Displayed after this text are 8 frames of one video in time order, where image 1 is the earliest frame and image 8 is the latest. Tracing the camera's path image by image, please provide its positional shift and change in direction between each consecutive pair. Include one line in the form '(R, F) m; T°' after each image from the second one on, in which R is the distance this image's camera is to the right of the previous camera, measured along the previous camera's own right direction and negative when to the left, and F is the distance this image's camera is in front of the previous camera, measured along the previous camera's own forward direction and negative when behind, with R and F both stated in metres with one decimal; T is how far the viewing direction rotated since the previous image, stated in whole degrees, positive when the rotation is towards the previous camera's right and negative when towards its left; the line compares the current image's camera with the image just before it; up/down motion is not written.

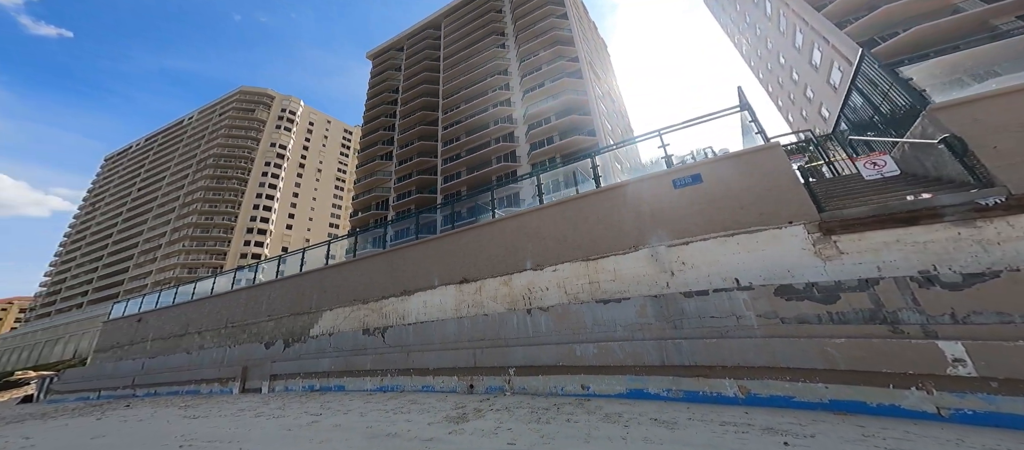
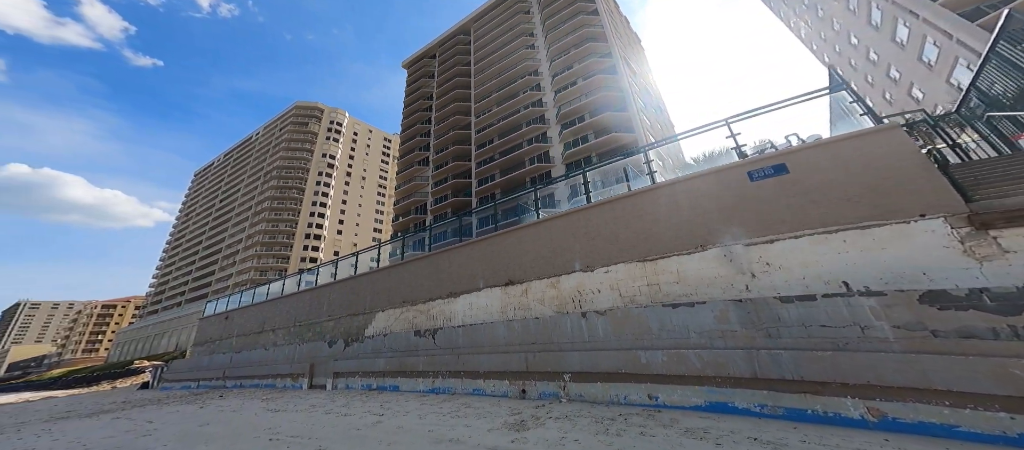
(-0.1, 0.0) m; -7°
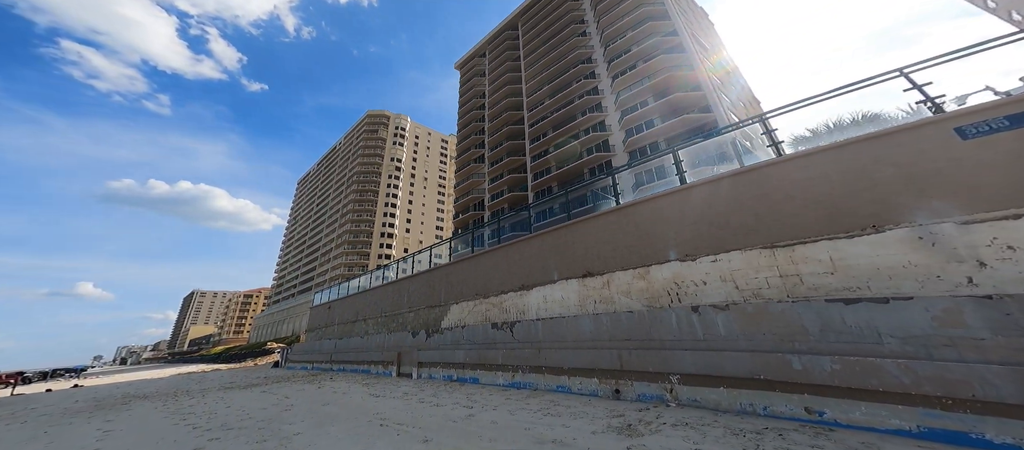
(-0.3, +0.2) m; -10°
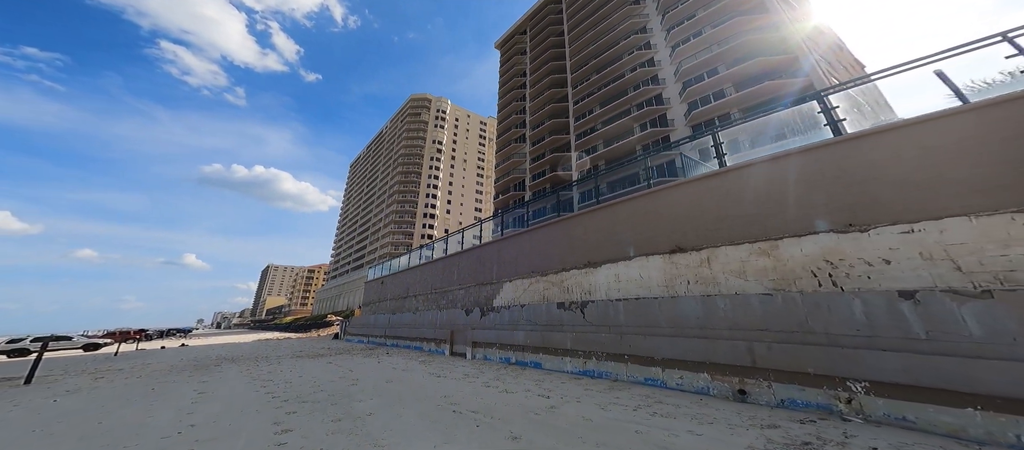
(-0.6, +0.6) m; -7°
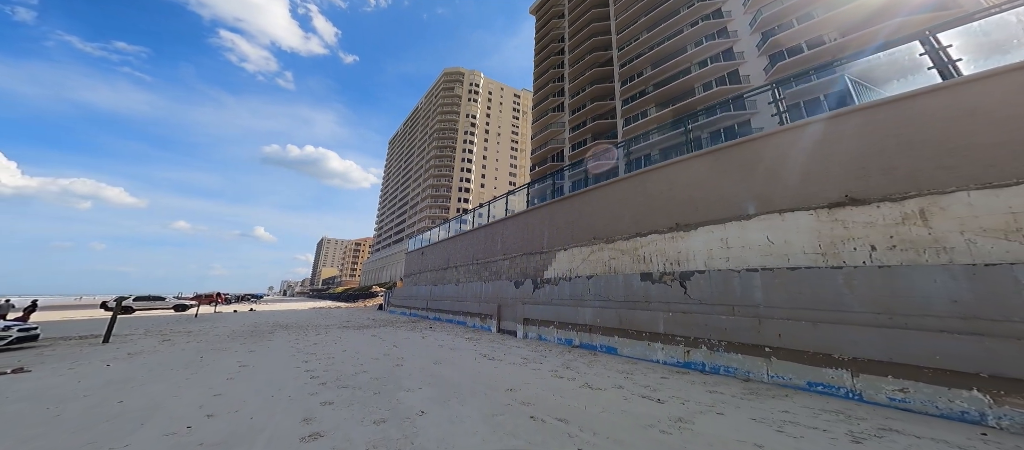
(-0.6, +1.2) m; -6°
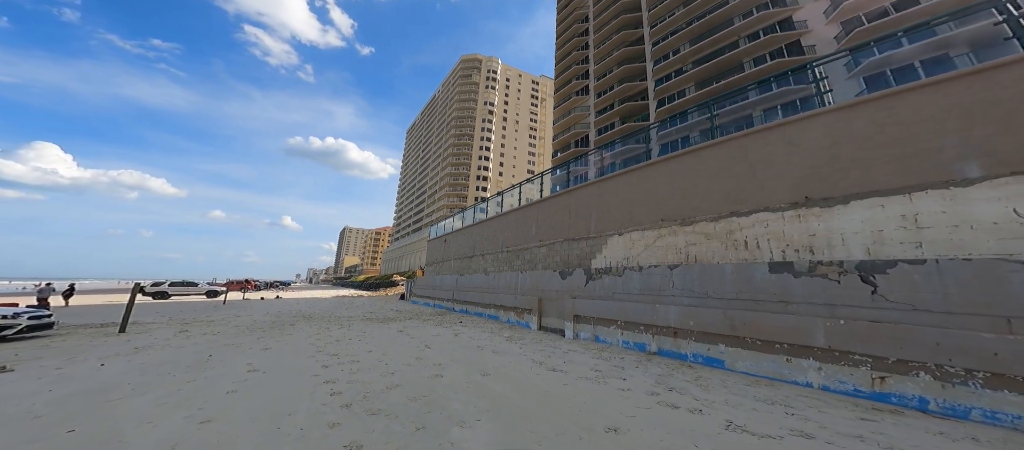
(-0.7, +1.3) m; -3°
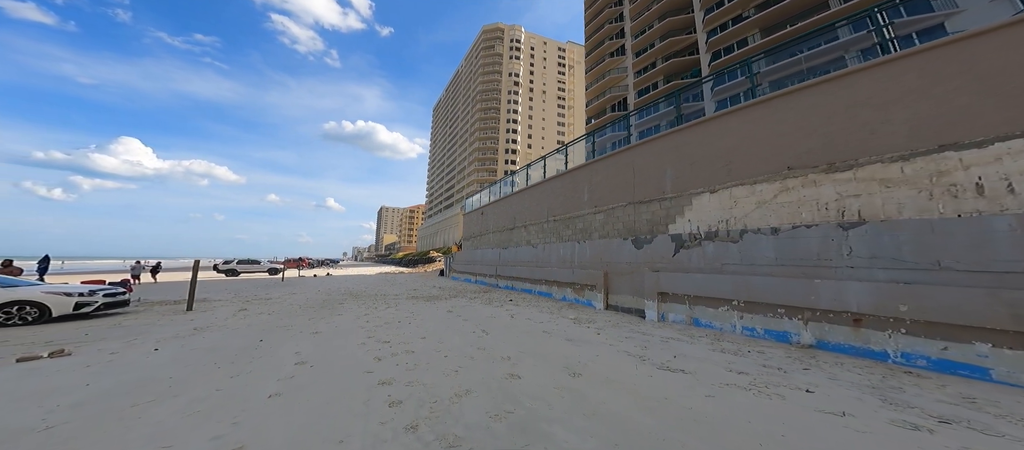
(-0.8, +1.4) m; -5°
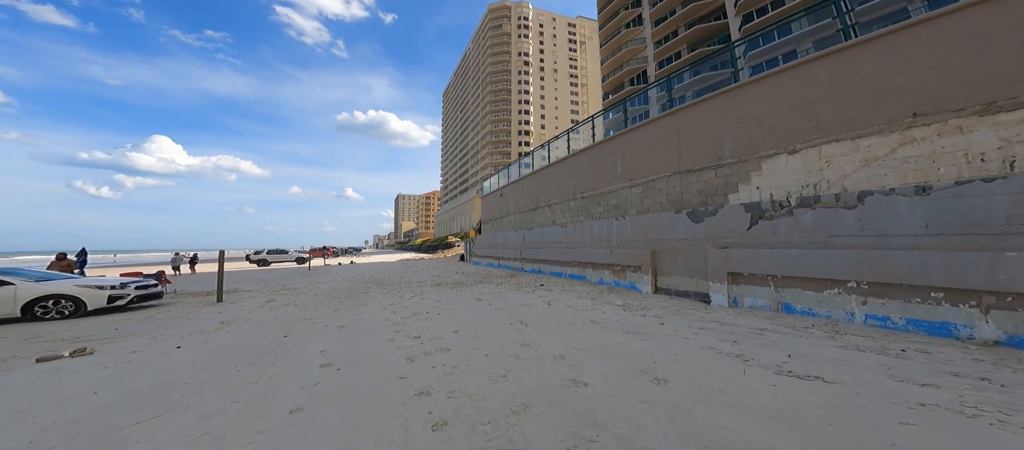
(-0.5, +1.0) m; -3°
